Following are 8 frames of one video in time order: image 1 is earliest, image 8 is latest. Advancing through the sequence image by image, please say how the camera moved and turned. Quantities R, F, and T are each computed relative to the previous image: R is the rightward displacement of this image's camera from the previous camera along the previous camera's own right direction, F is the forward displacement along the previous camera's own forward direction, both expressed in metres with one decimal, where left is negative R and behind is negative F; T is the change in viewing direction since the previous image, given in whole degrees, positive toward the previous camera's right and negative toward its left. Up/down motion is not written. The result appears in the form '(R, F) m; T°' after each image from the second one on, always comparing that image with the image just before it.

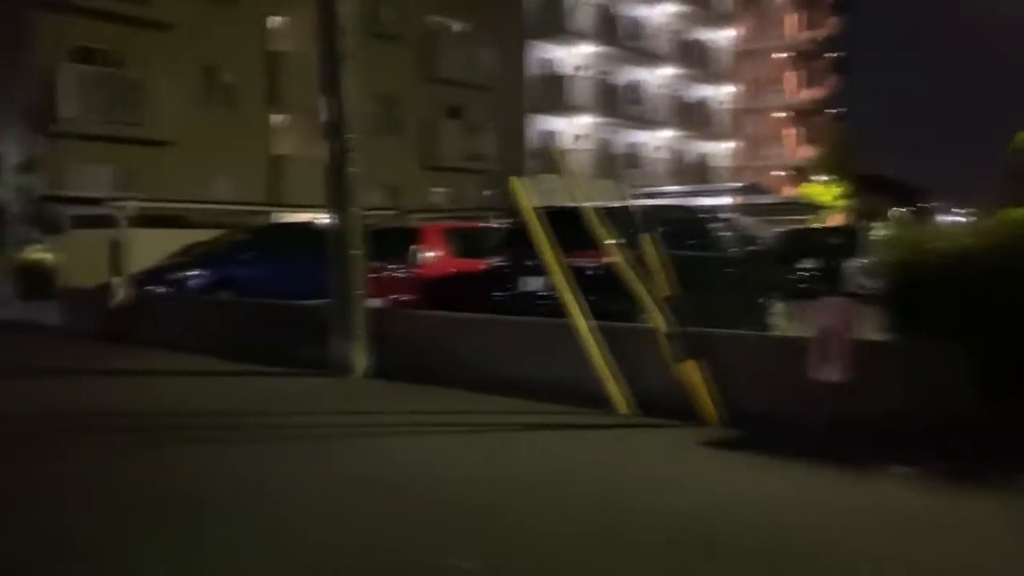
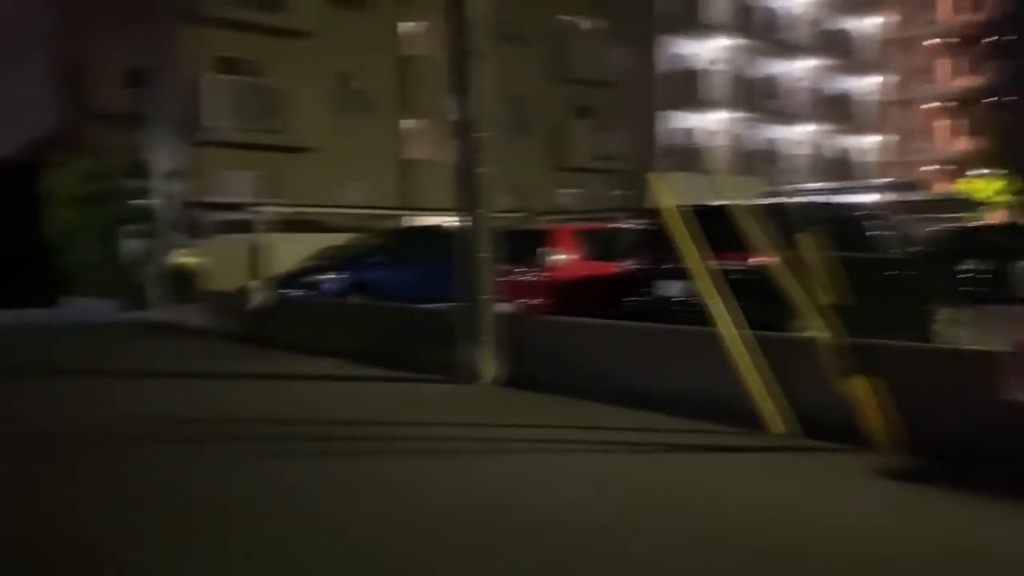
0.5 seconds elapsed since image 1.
(-0.1, +0.6) m; -8°
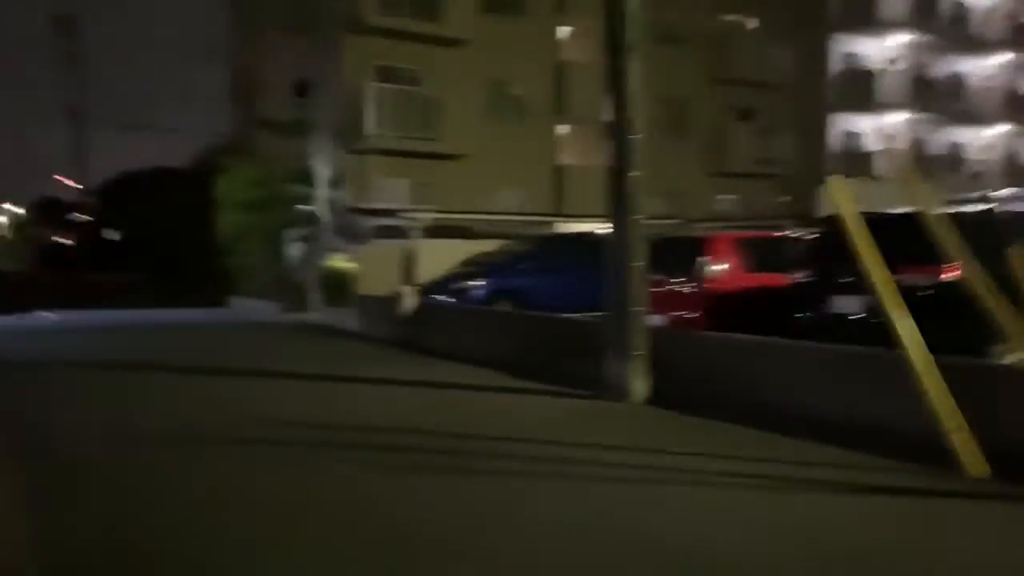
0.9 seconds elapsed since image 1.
(0.0, +0.5) m; -10°
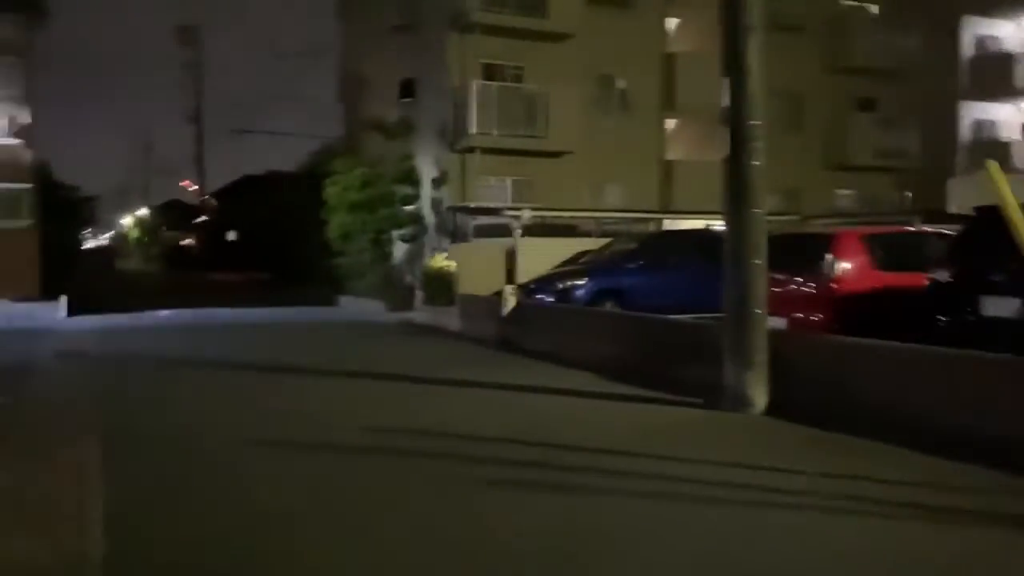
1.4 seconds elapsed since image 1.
(0.0, +0.6) m; -7°
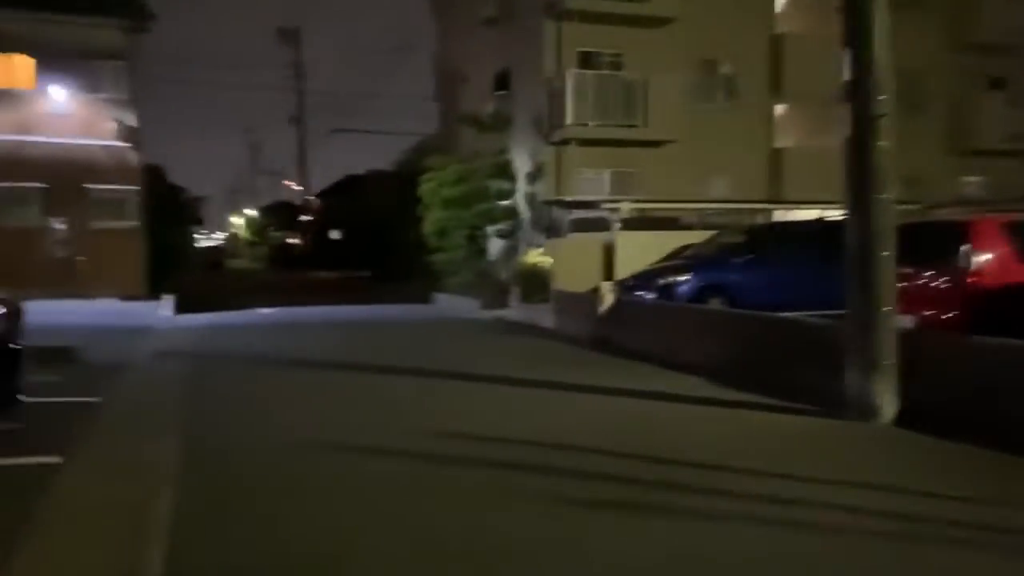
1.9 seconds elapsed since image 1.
(0.0, +0.8) m; -6°
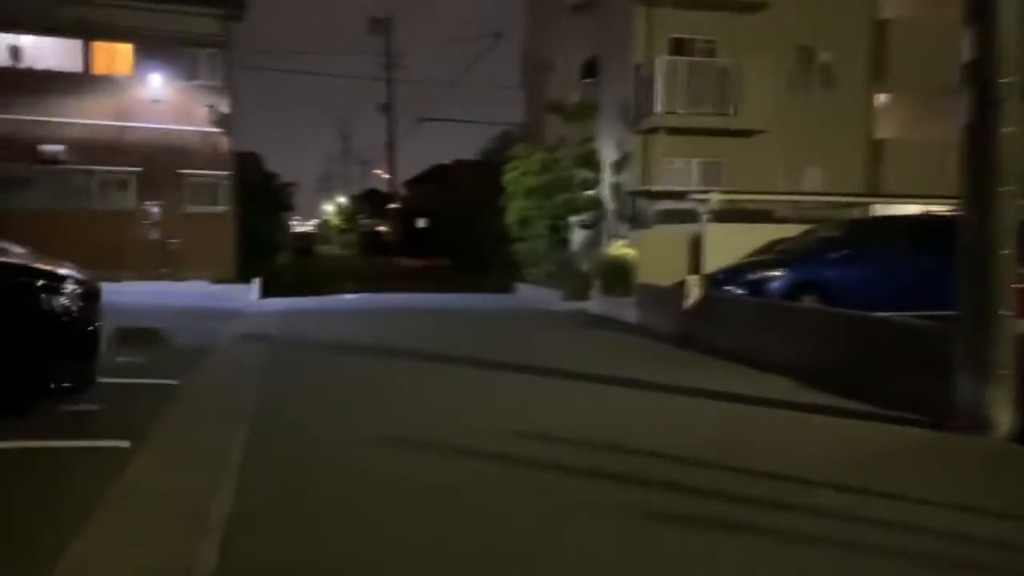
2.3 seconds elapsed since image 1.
(0.0, +0.4) m; -6°
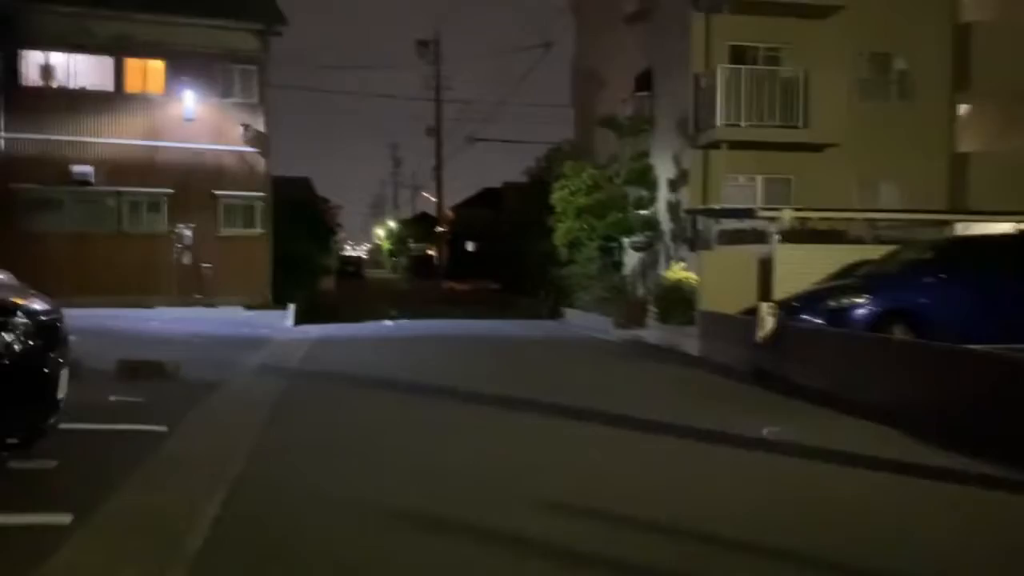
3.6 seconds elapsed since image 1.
(+0.1, +1.7) m; -3°
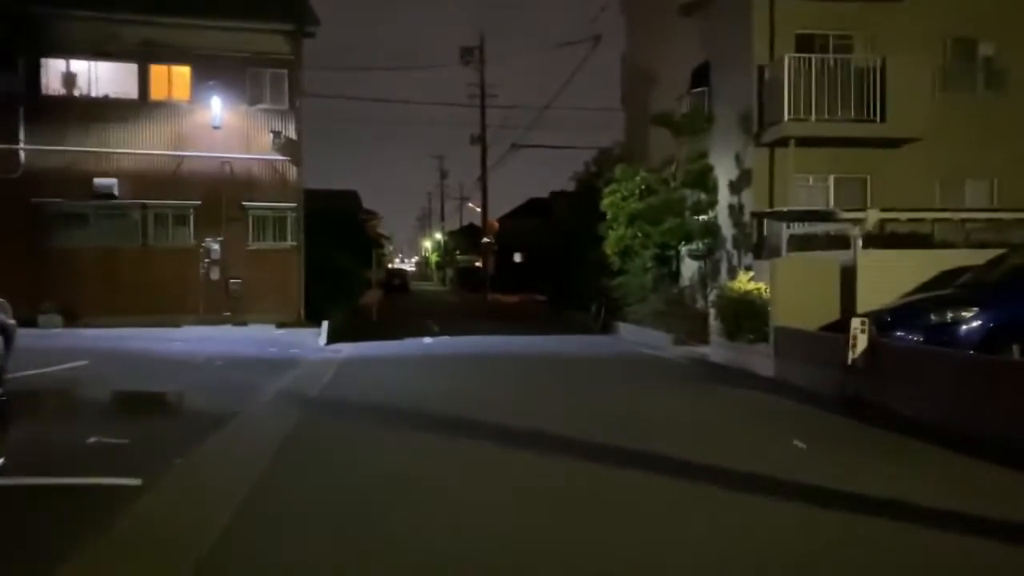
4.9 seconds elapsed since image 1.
(0.0, +1.8) m; -3°
